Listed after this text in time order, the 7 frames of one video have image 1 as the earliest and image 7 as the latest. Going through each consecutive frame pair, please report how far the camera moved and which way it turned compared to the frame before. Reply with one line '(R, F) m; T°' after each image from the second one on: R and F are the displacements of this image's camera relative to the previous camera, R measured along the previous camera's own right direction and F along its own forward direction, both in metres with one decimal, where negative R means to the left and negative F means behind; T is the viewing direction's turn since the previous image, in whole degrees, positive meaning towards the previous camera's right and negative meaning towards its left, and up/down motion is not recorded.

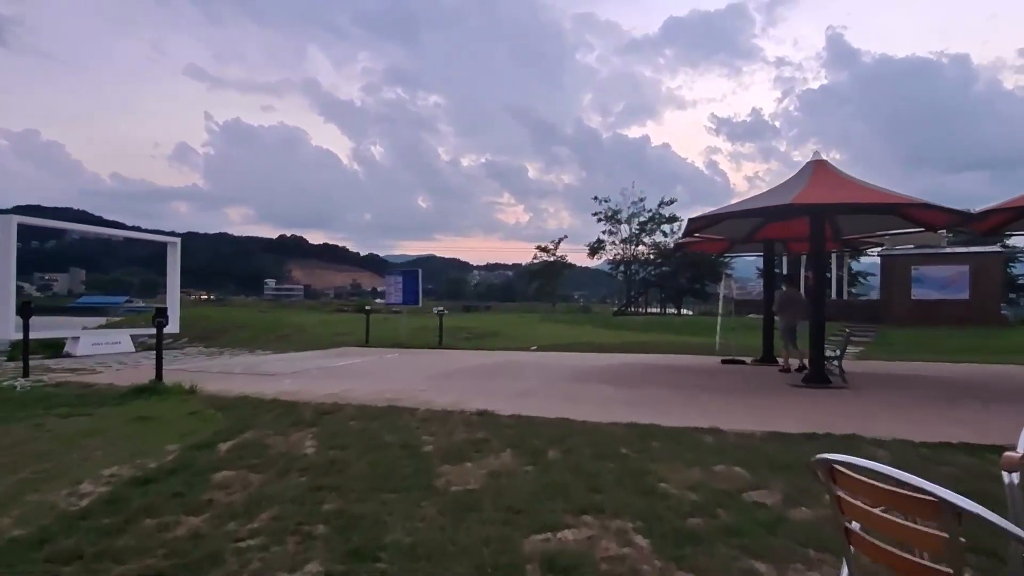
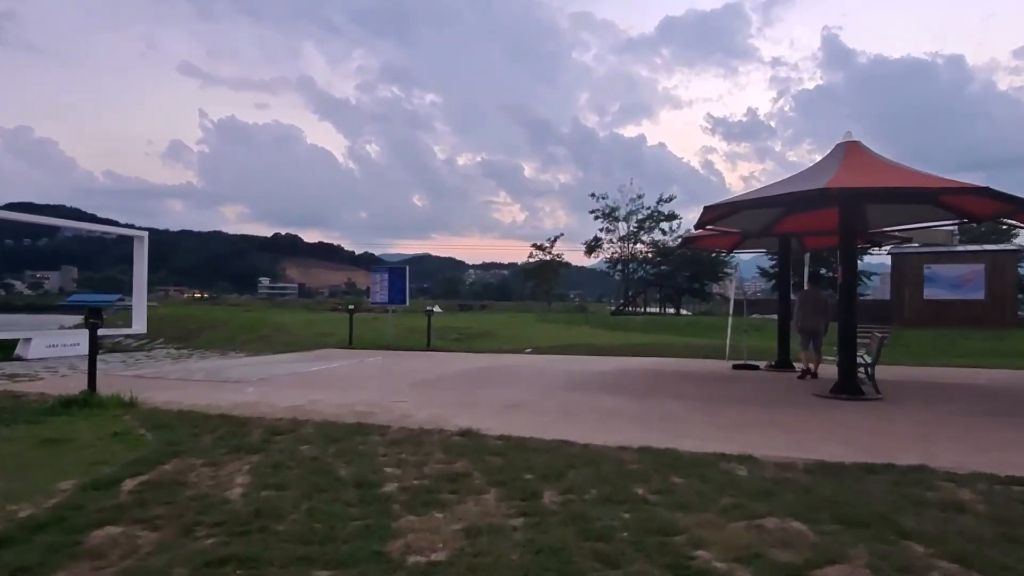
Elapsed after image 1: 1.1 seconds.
(+0.1, +1.5) m; 0°
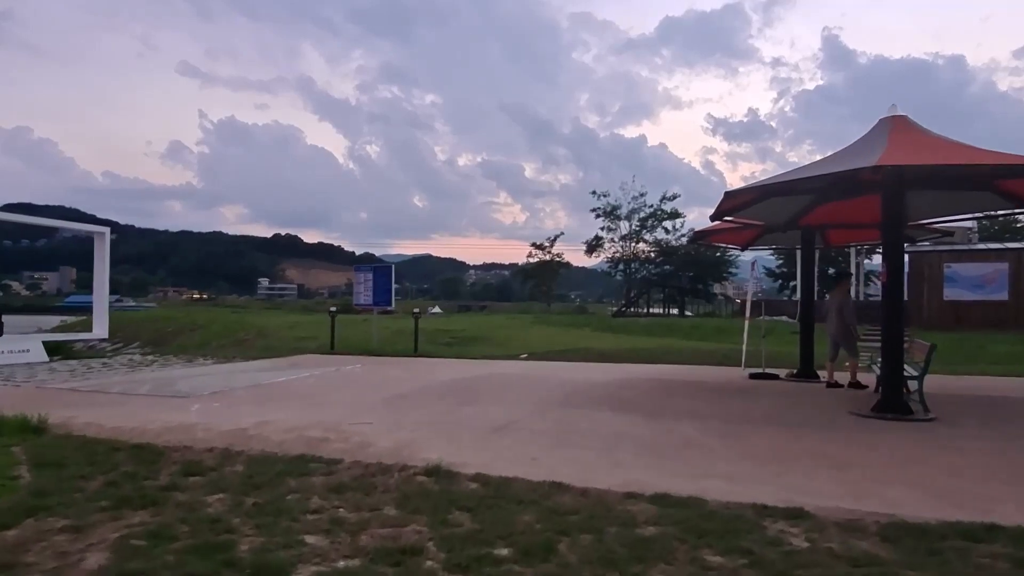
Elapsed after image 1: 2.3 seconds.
(+0.2, +1.7) m; 0°
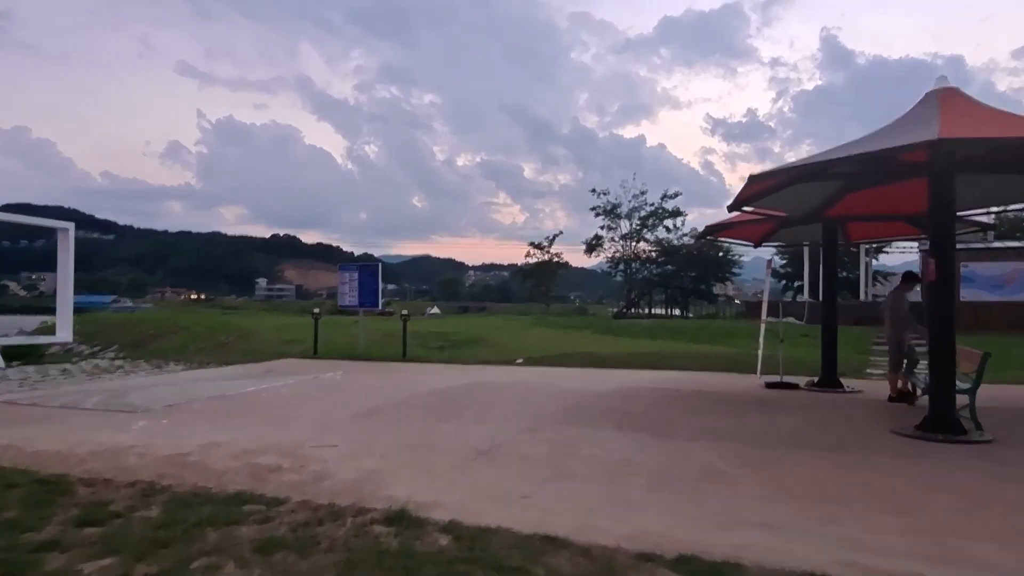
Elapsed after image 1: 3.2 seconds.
(+0.1, +1.3) m; 0°
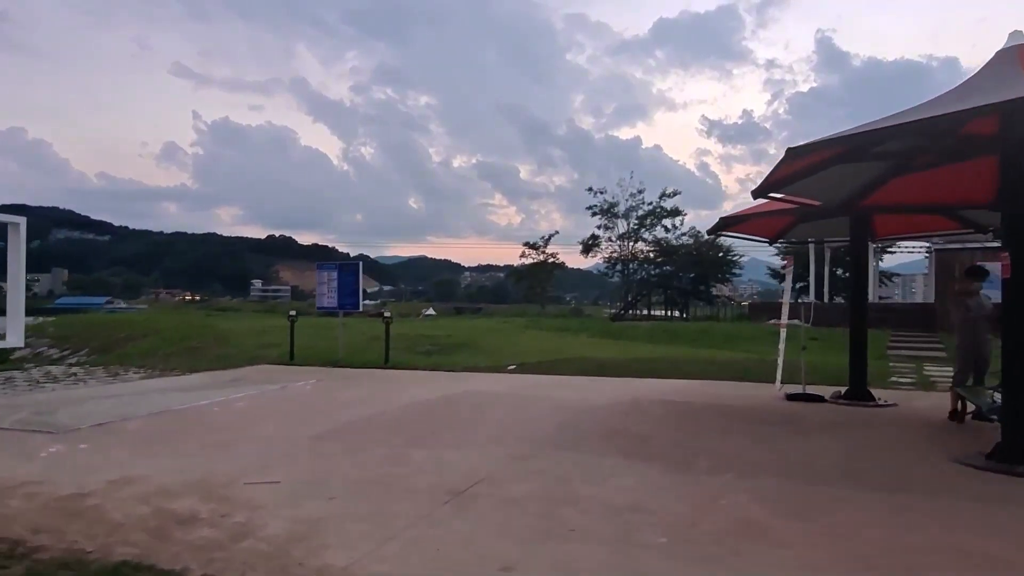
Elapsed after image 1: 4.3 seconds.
(+0.1, +1.5) m; 0°
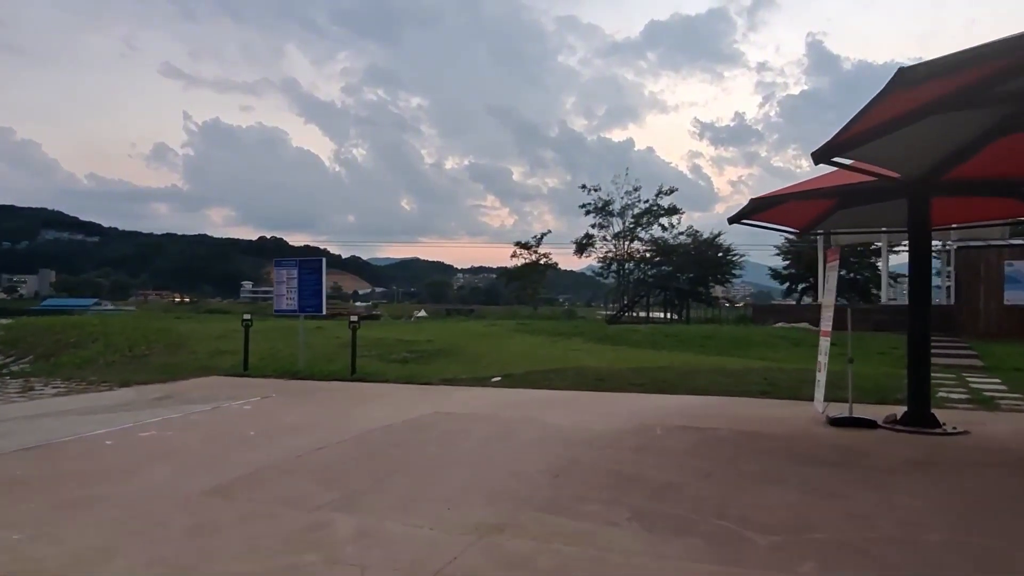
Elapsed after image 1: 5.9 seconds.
(+0.2, +2.3) m; +1°
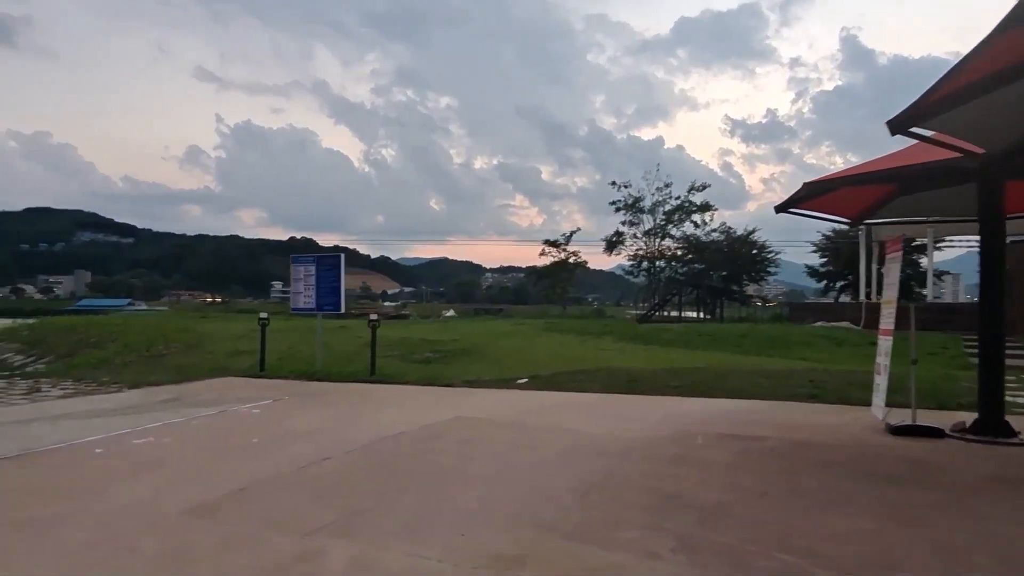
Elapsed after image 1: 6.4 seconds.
(0.0, +0.8) m; -2°
